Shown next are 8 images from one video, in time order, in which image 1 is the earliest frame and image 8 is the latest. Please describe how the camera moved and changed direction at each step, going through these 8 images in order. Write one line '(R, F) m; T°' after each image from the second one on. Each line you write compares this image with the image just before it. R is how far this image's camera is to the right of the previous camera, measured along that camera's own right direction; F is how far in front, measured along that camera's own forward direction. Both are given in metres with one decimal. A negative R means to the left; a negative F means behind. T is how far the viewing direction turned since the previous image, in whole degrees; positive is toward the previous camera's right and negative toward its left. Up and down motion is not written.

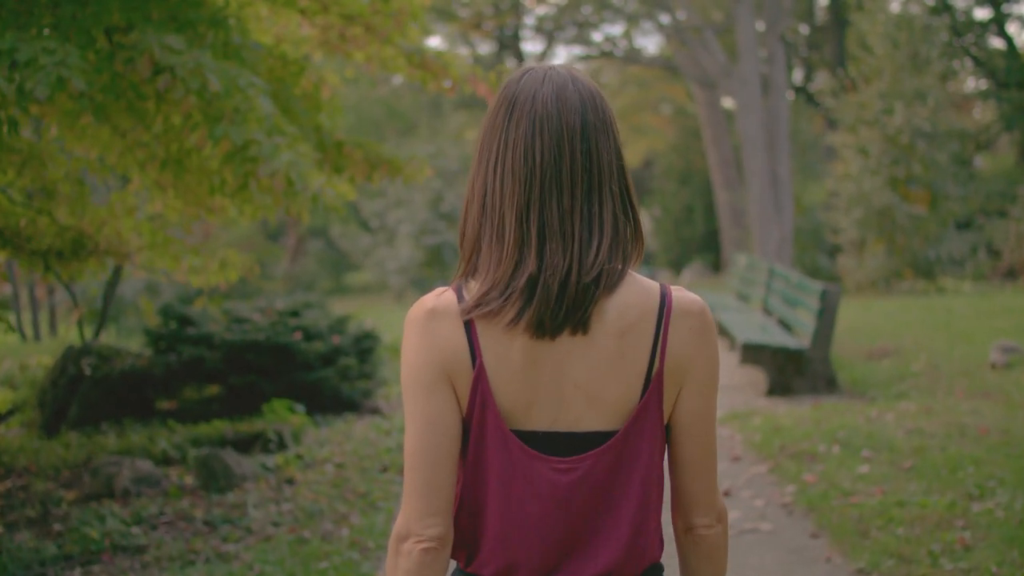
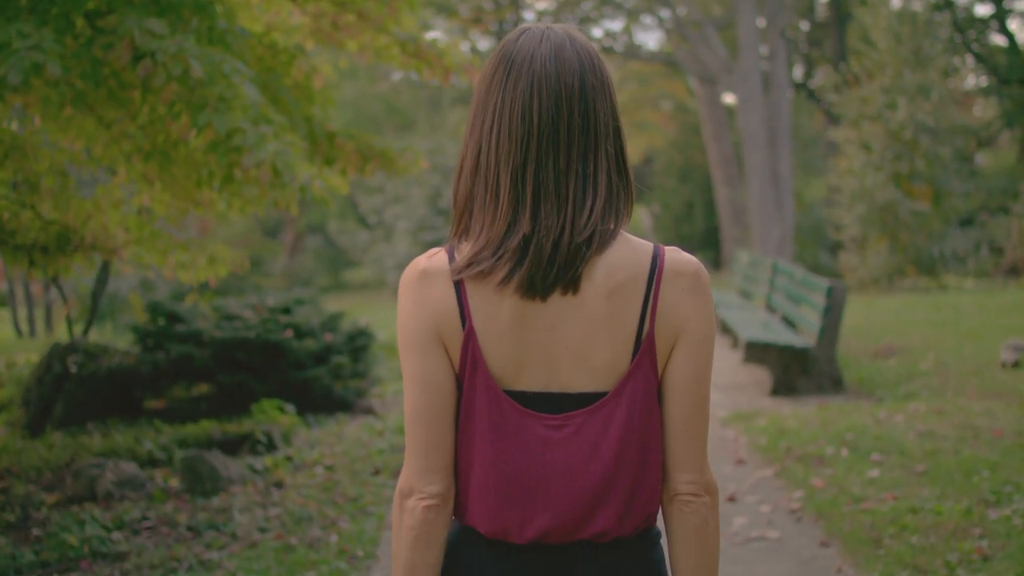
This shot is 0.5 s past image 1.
(0.0, +0.2) m; 0°
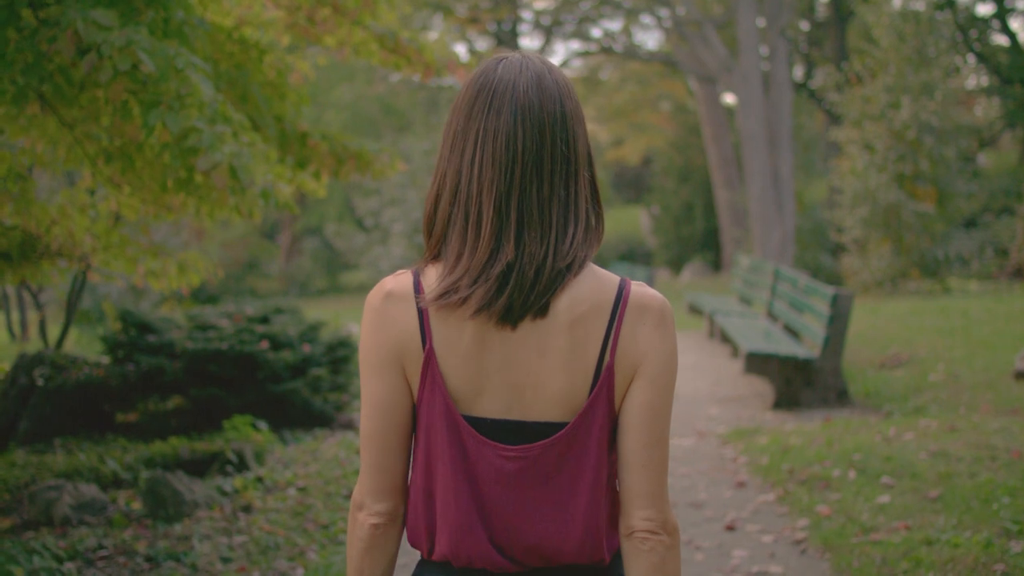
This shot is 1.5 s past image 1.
(+0.1, +0.4) m; 0°
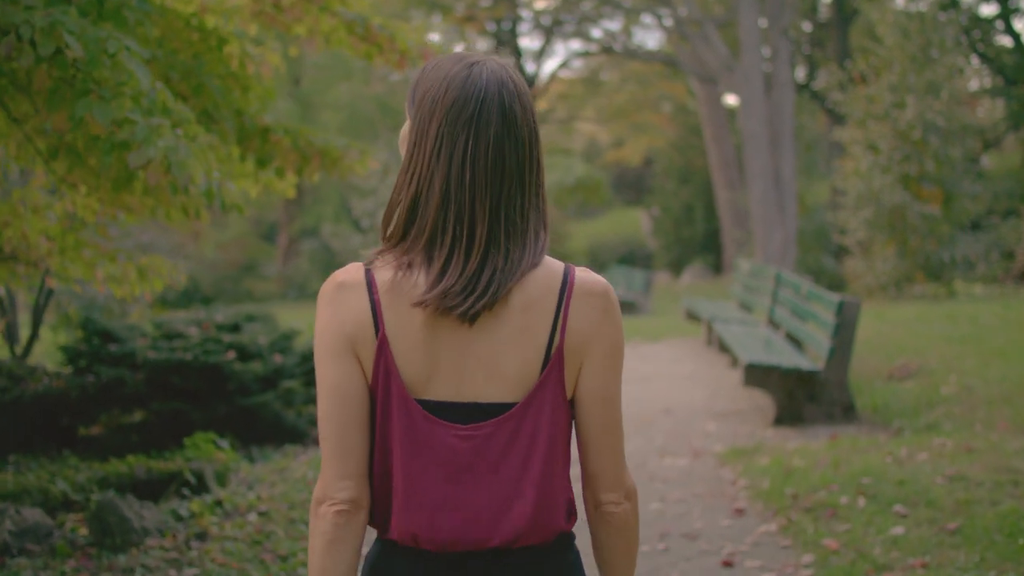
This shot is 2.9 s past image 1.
(+0.1, +0.5) m; 0°
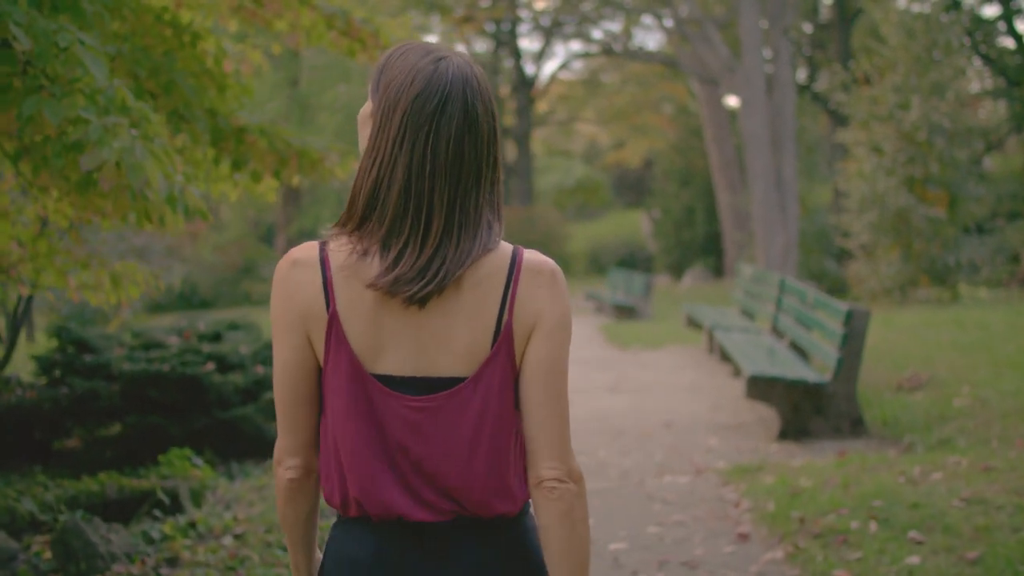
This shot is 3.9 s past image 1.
(+0.1, +0.3) m; 0°
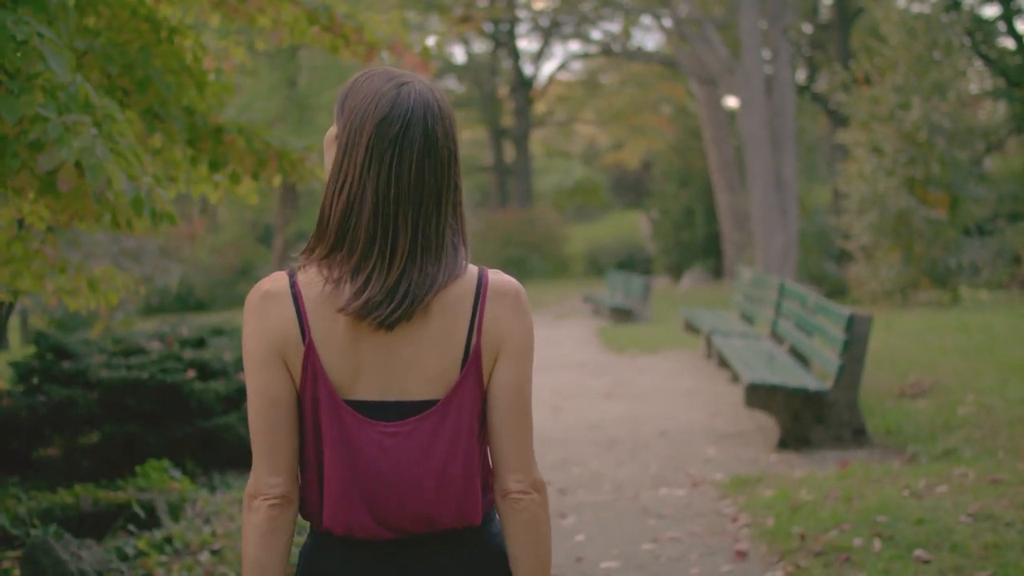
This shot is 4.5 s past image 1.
(+0.1, +0.2) m; 0°
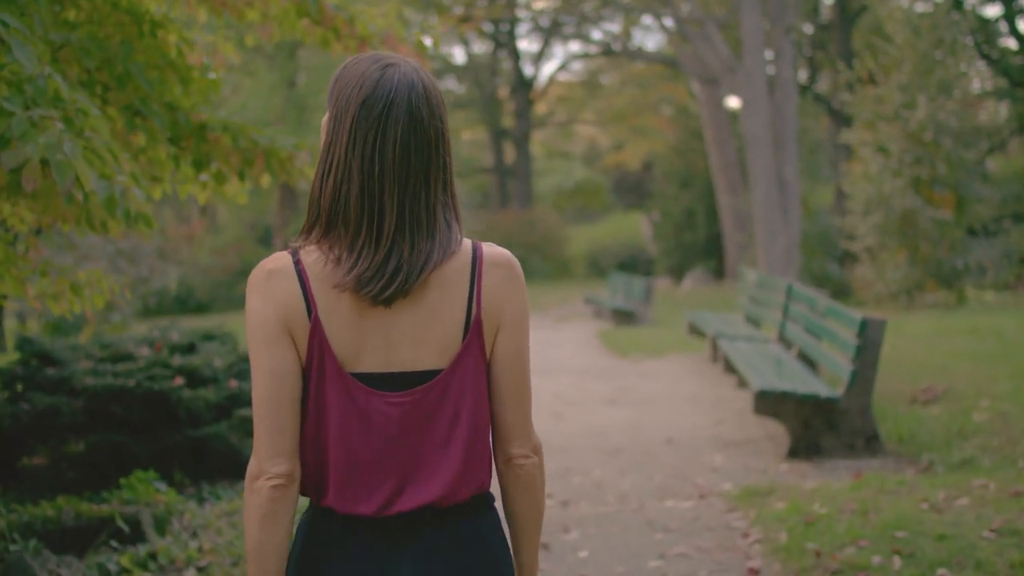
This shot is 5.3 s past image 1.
(0.0, +0.2) m; 0°
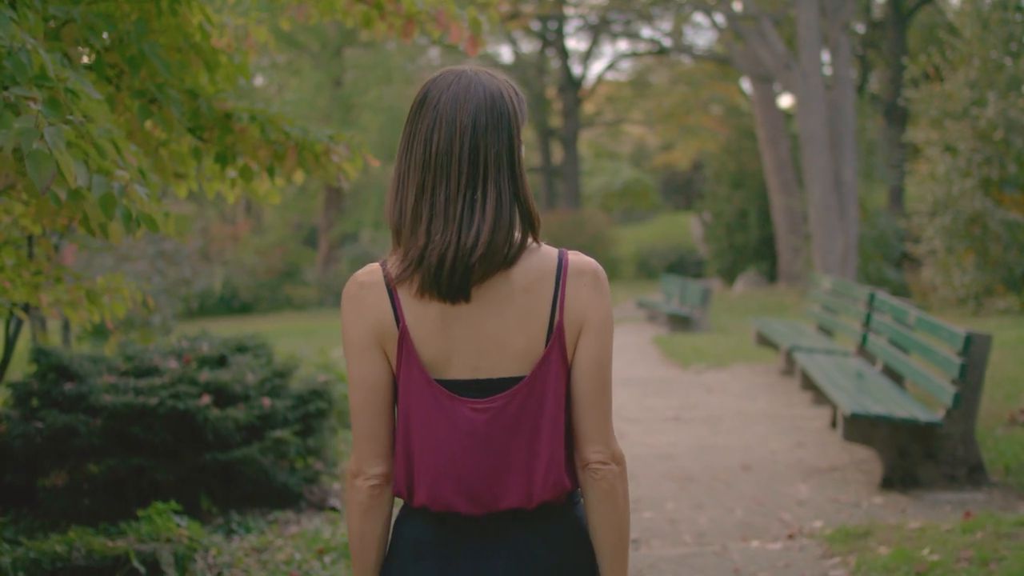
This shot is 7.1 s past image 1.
(-0.1, +0.6) m; -2°
